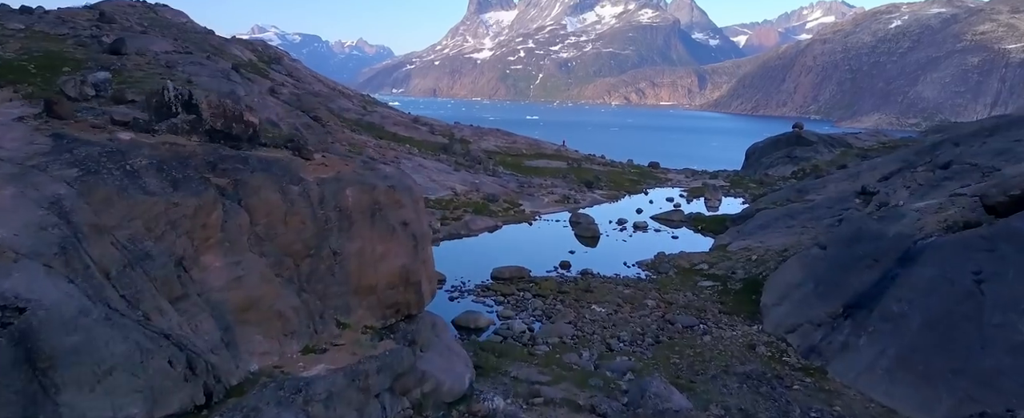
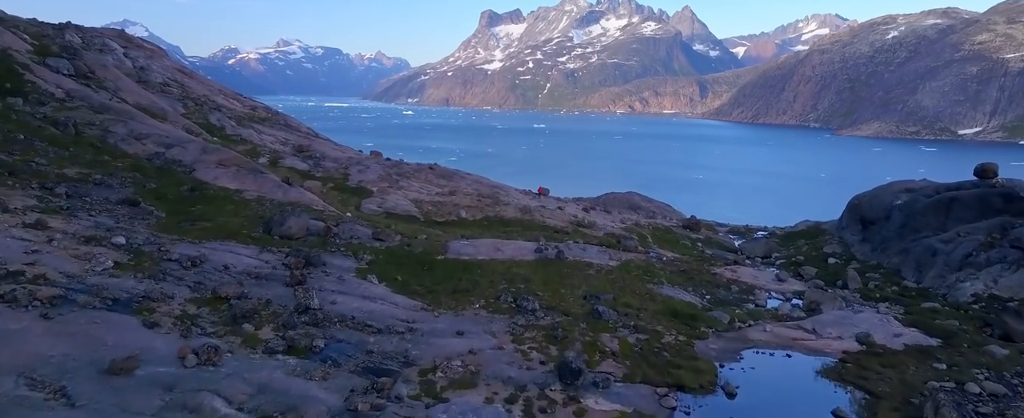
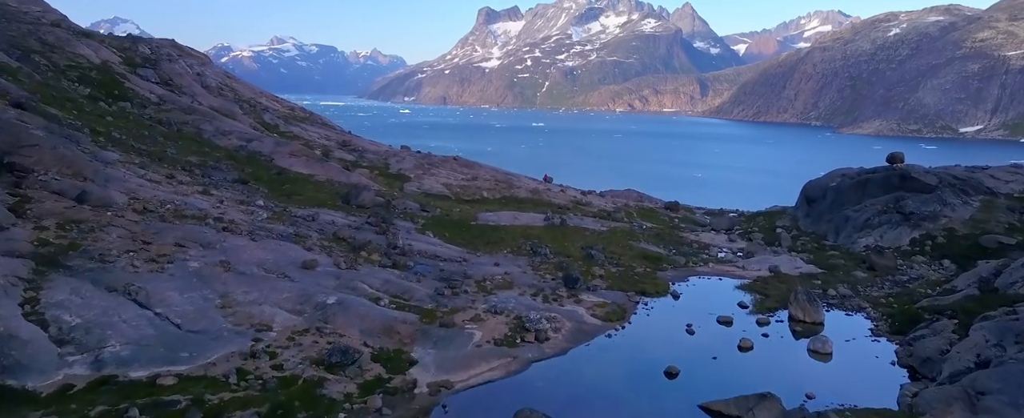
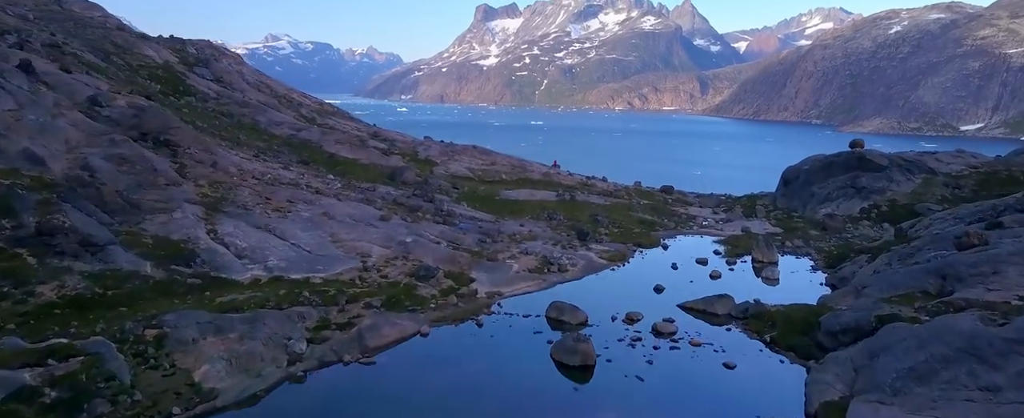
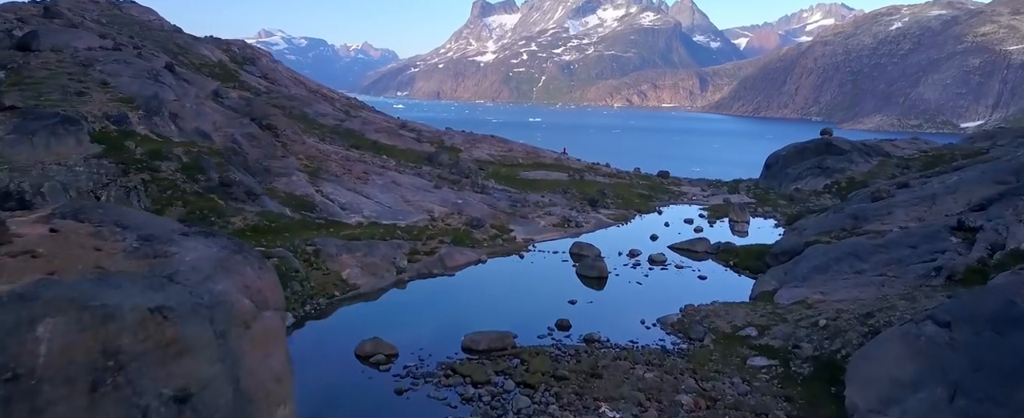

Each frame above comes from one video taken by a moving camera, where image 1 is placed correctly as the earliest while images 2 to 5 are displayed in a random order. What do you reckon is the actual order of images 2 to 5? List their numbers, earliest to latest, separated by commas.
5, 4, 3, 2
